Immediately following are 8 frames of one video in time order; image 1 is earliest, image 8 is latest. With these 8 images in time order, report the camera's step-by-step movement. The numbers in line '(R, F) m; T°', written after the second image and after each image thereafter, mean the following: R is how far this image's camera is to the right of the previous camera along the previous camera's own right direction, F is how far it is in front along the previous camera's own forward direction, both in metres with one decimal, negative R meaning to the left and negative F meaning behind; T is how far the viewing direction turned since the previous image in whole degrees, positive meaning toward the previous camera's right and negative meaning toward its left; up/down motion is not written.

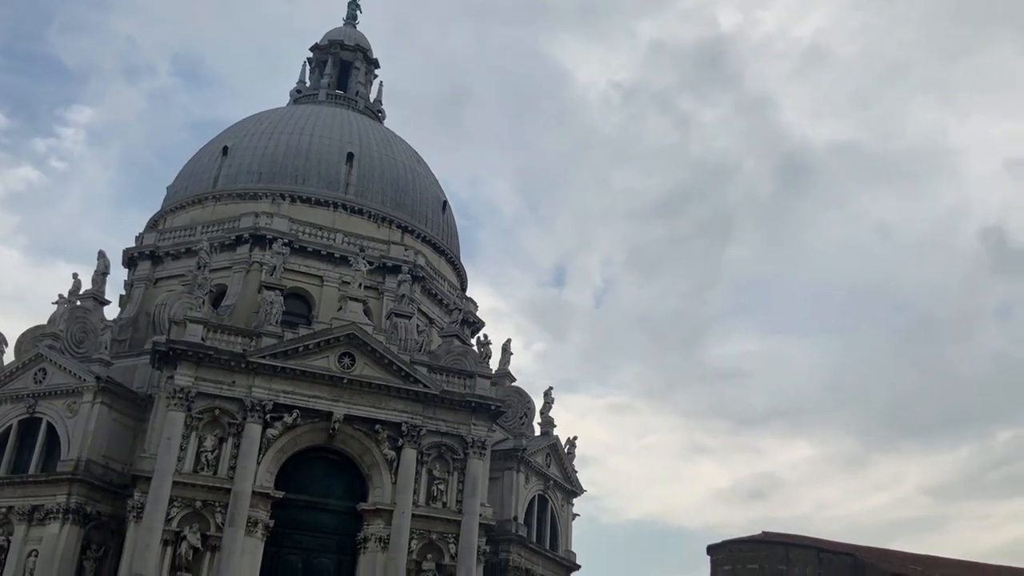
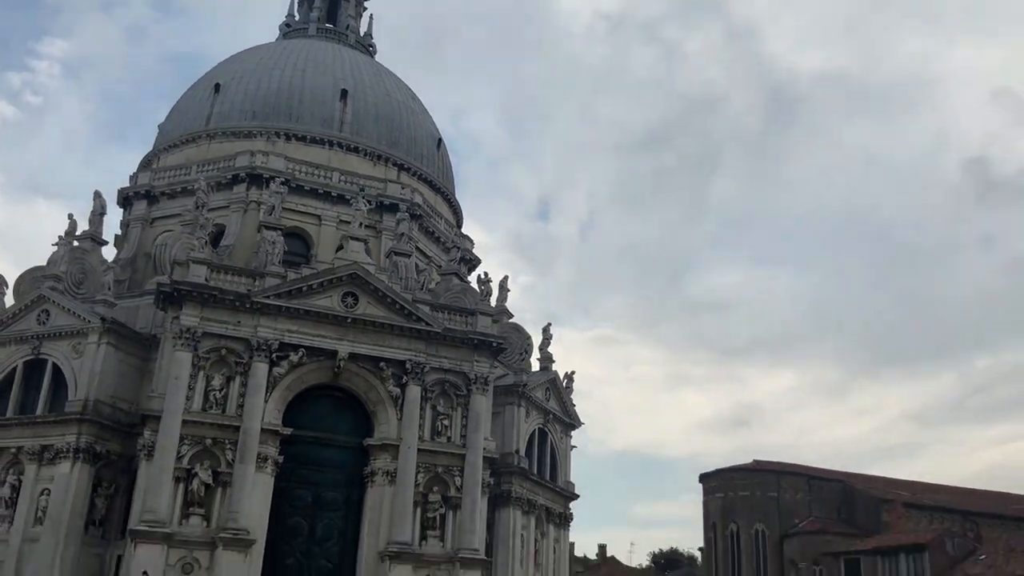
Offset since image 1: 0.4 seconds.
(-0.7, -0.3) m; +1°
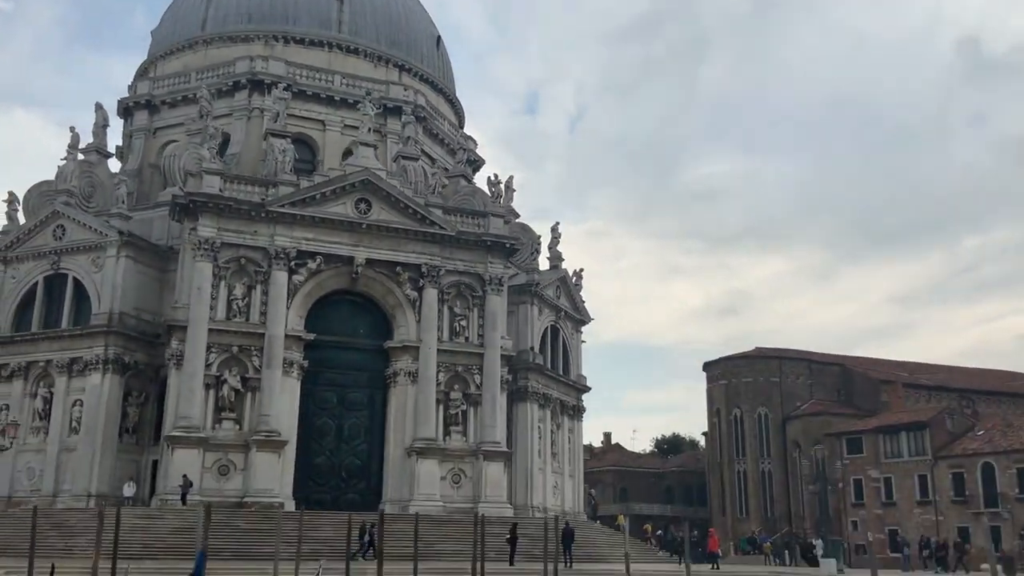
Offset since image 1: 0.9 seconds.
(-1.0, -0.5) m; +1°
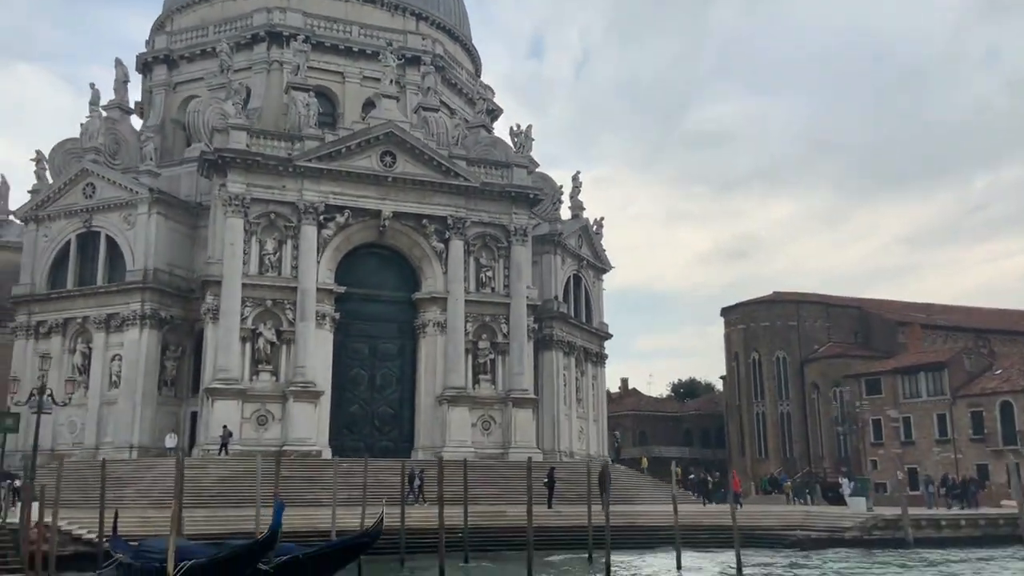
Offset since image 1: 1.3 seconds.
(-0.7, -0.5) m; 0°
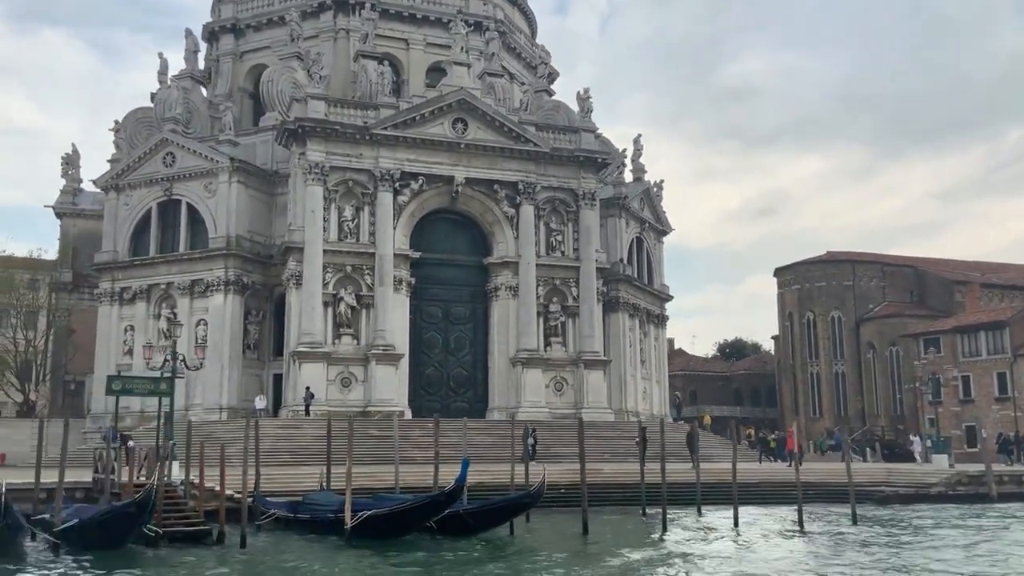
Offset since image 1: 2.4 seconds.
(-1.7, -0.8) m; -1°
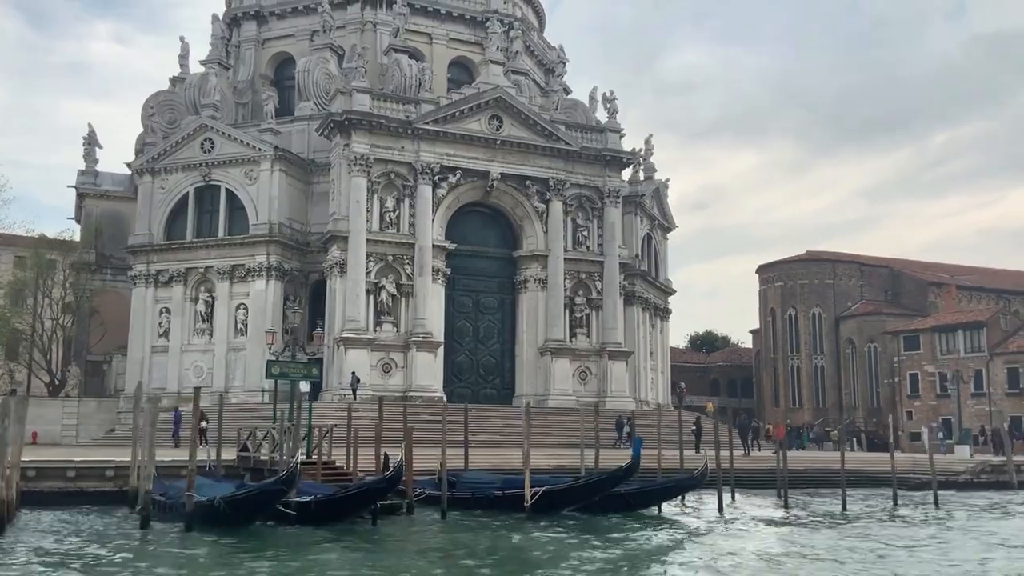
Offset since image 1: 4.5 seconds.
(-3.9, -1.4) m; +4°
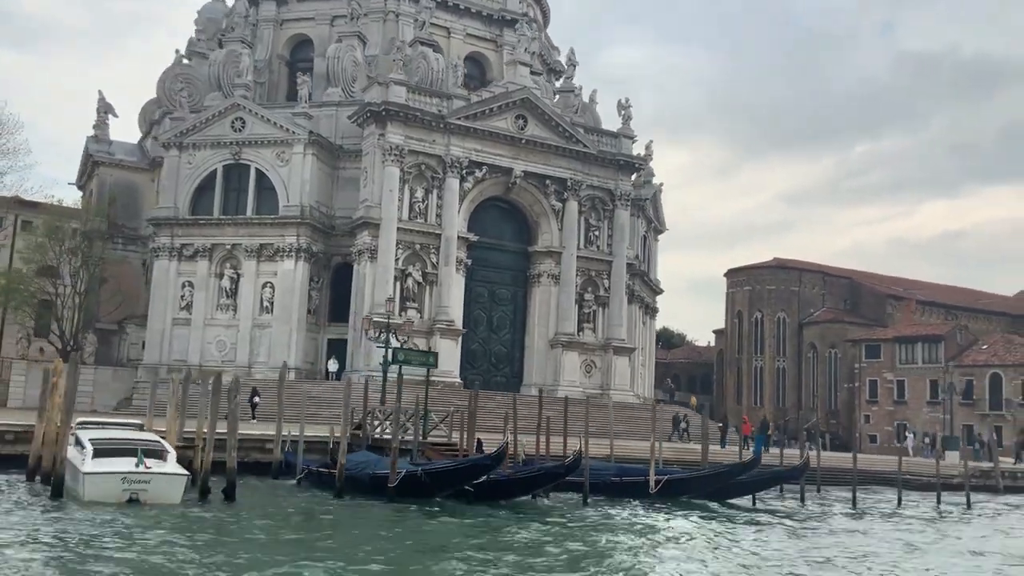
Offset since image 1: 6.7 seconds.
(-4.1, -1.6) m; +5°
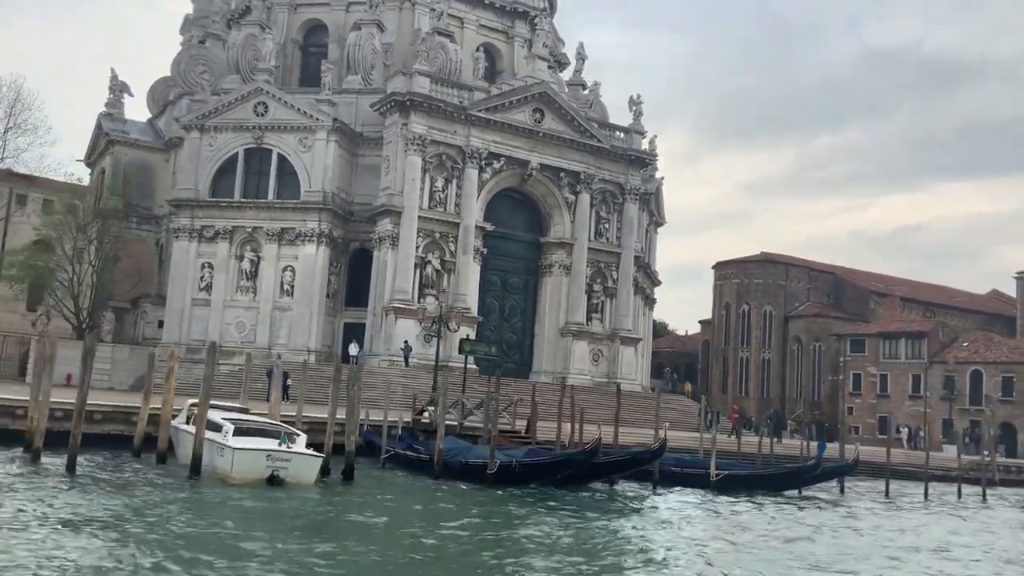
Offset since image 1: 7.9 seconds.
(-2.2, -1.0) m; +2°
